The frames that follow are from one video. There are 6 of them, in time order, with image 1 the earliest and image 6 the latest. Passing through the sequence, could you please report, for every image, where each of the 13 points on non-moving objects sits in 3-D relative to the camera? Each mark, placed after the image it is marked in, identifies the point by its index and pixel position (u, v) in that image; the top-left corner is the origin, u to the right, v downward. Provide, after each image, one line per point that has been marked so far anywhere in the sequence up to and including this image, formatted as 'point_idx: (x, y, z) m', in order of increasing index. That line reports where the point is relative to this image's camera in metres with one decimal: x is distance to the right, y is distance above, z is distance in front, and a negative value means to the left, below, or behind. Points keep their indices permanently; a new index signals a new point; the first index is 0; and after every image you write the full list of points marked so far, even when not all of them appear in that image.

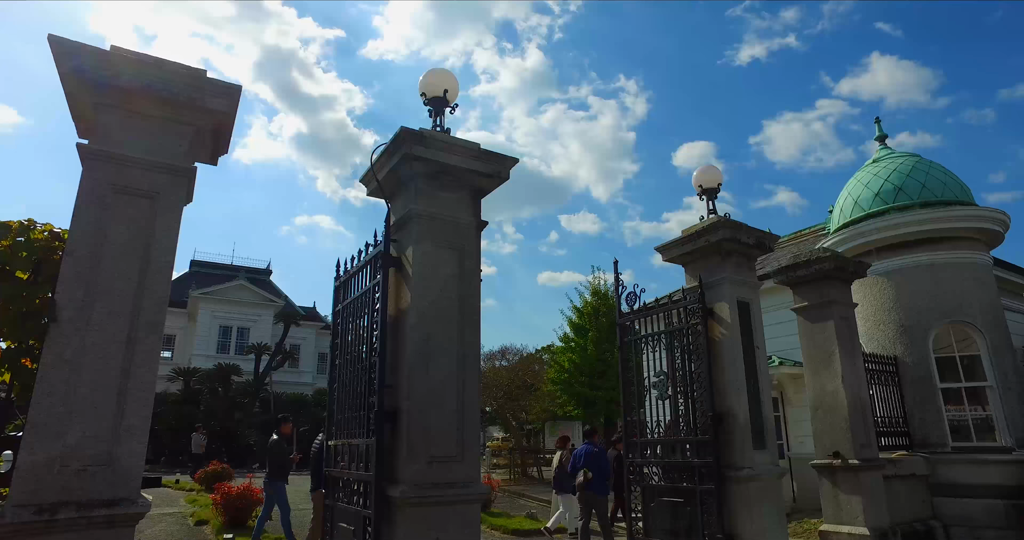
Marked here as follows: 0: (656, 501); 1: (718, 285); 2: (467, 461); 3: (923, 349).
0: (+1.6, -2.6, +6.8) m
1: (+2.2, -0.2, +6.5) m
2: (-0.4, -1.4, +4.6) m
3: (+6.1, -1.2, +9.0) m
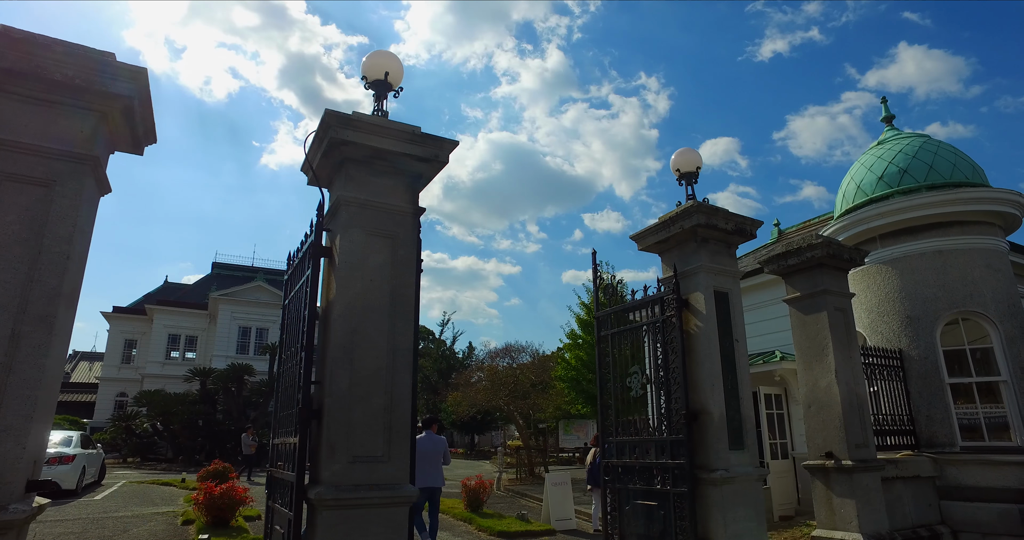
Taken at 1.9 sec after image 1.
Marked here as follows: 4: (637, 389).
0: (+1.2, -2.4, +6.4) m
1: (+1.8, 0.0, +6.1) m
2: (-0.9, -1.3, +4.3) m
3: (+5.8, -1.0, +8.4) m
4: (+1.3, -1.3, +6.6) m
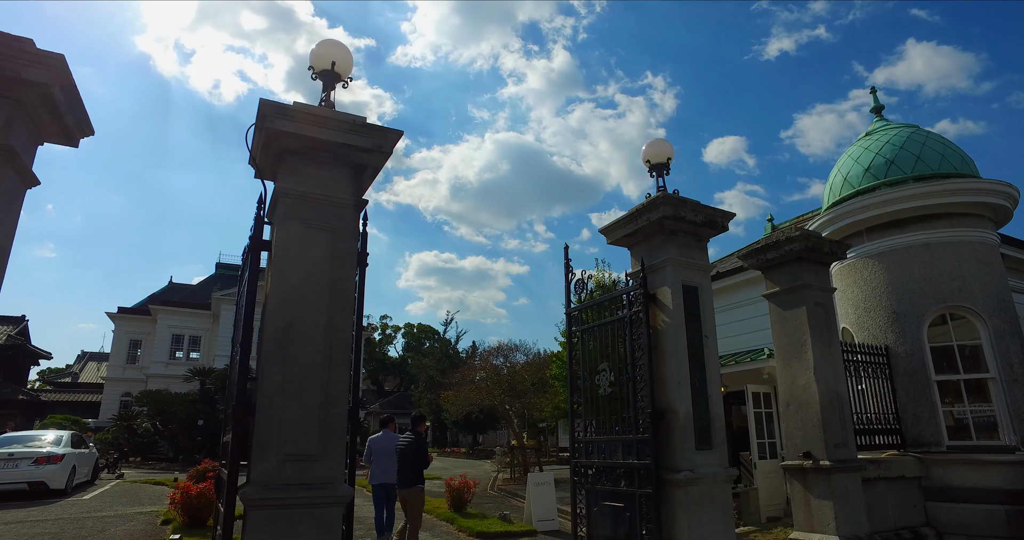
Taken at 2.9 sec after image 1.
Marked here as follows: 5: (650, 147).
0: (+0.8, -2.4, +6.2) m
1: (+1.4, 0.0, +5.9) m
2: (-1.3, -1.3, +4.1) m
3: (+5.4, -0.9, +8.2) m
4: (+1.0, -1.2, +6.4) m
5: (+1.5, +1.3, +6.6) m
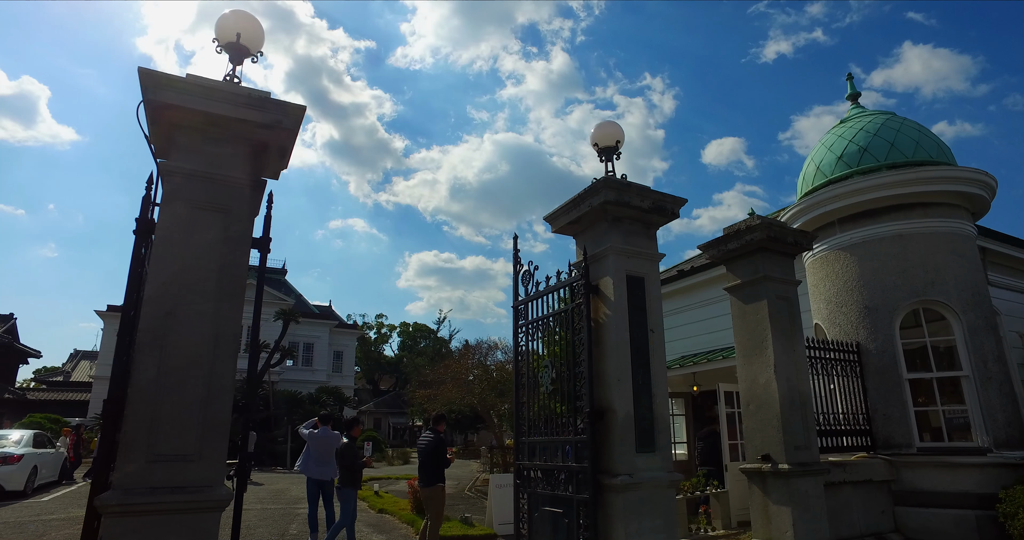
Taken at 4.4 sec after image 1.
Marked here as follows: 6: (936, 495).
0: (+0.2, -2.3, +5.8) m
1: (+0.8, +0.1, +5.5) m
2: (-1.9, -1.2, +3.7) m
3: (+4.8, -0.8, +7.8) m
4: (+0.3, -1.1, +6.0) m
5: (+0.9, +1.4, +6.2) m
6: (+4.9, -2.6, +7.0) m
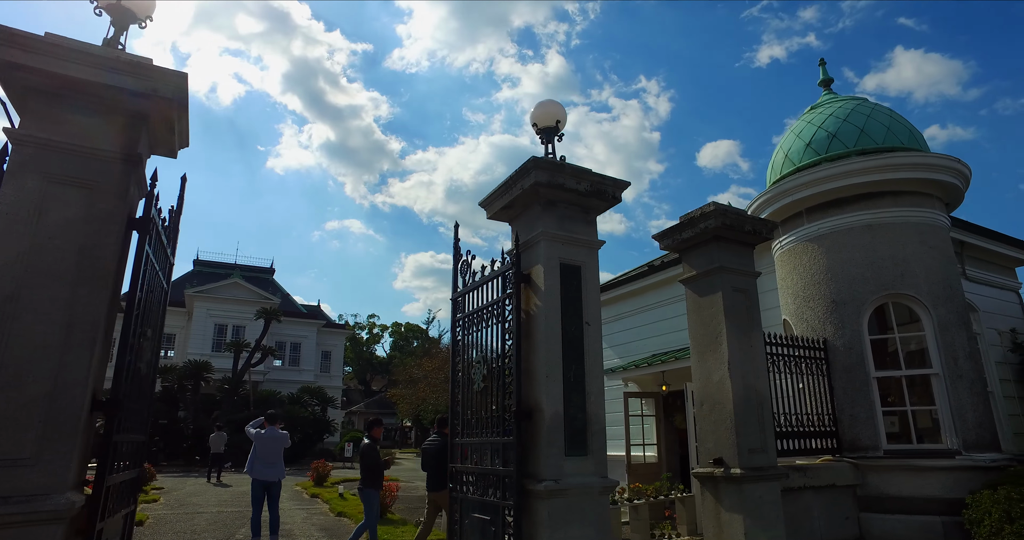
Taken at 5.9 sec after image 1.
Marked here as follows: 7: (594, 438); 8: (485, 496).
0: (-0.4, -2.2, +5.3) m
1: (+0.2, +0.2, +5.0) m
2: (-2.5, -1.1, +3.2) m
3: (+4.2, -0.7, +7.4) m
4: (-0.3, -1.0, +5.5) m
5: (+0.3, +1.5, +5.7) m
6: (+4.3, -2.5, +6.6) m
7: (+0.6, -1.3, +4.7) m
8: (-0.2, -1.9, +5.1) m
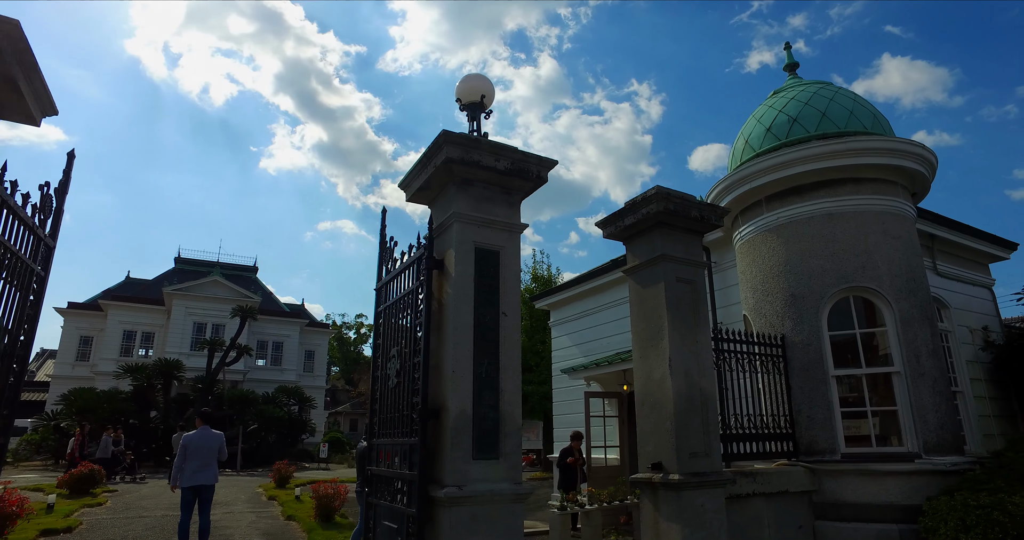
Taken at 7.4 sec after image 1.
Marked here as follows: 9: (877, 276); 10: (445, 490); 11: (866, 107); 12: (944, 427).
0: (-1.1, -2.1, +4.8) m
1: (-0.5, +0.3, +4.6) m
2: (-3.1, -0.9, +2.7) m
3: (+3.4, -0.6, +6.9) m
4: (-1.0, -0.9, +5.0) m
5: (-0.4, +1.7, +5.3) m
6: (+3.5, -2.4, +6.2) m
7: (0.0, -1.2, +4.3) m
8: (-0.9, -1.8, +4.6) m
9: (+4.1, -0.1, +6.8) m
10: (-0.4, -1.5, +4.0) m
11: (+4.4, +2.0, +7.6) m
12: (+4.6, -1.7, +6.4) m
